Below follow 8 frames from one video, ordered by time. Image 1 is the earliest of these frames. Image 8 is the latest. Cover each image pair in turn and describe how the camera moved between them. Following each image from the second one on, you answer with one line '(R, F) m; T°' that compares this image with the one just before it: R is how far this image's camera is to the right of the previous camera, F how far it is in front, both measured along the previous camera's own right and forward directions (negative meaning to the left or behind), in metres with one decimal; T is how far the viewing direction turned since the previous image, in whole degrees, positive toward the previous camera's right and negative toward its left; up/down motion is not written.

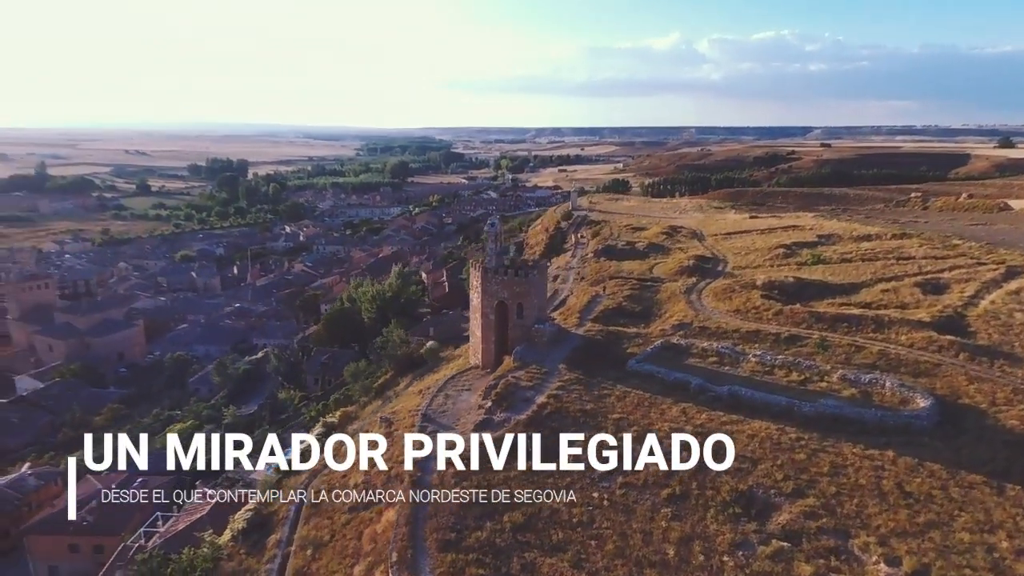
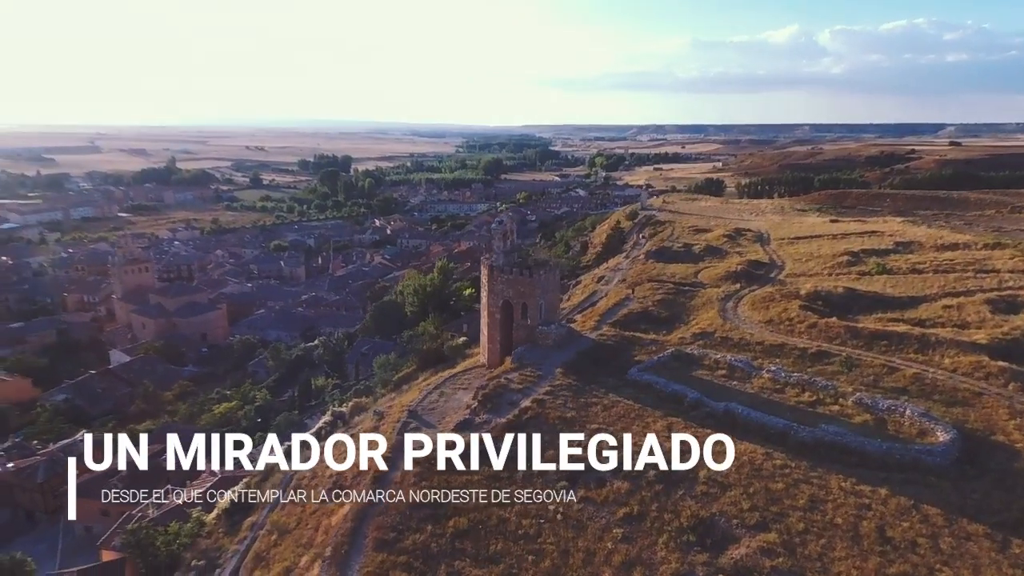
(+3.6, +0.8) m; -9°
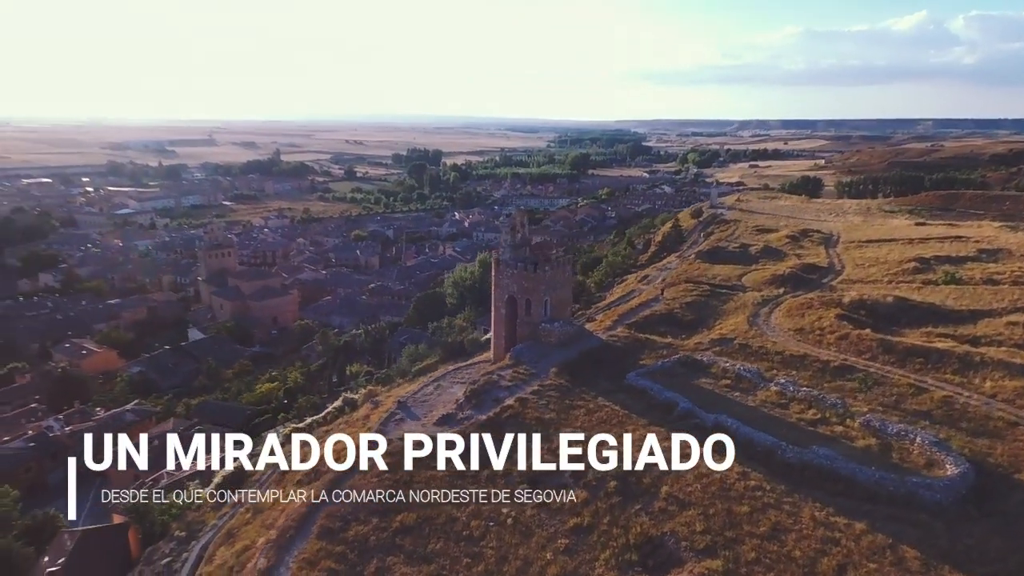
(+3.3, +0.8) m; -8°
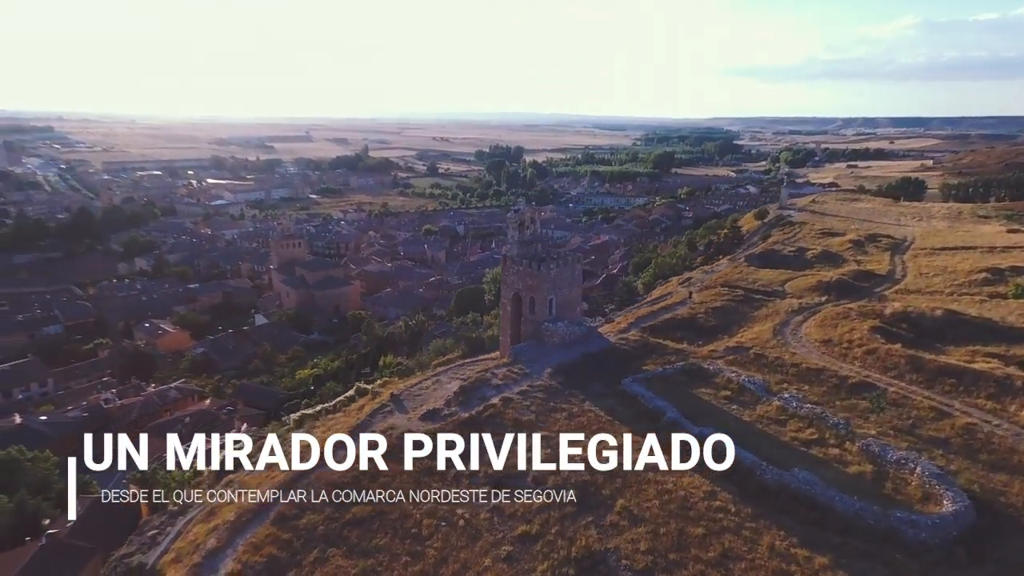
(+3.0, +0.7) m; -8°
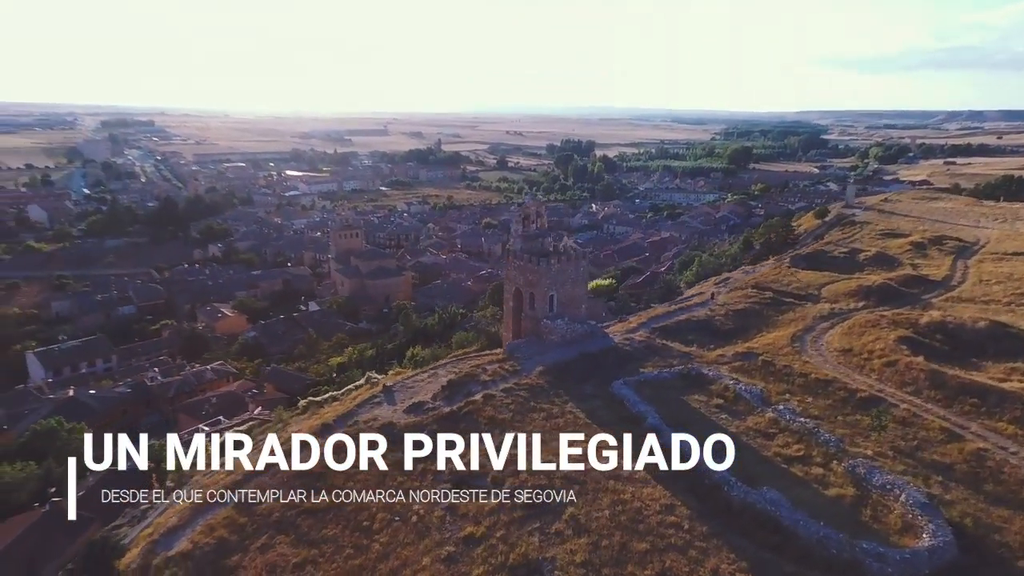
(+2.7, +0.6) m; -7°
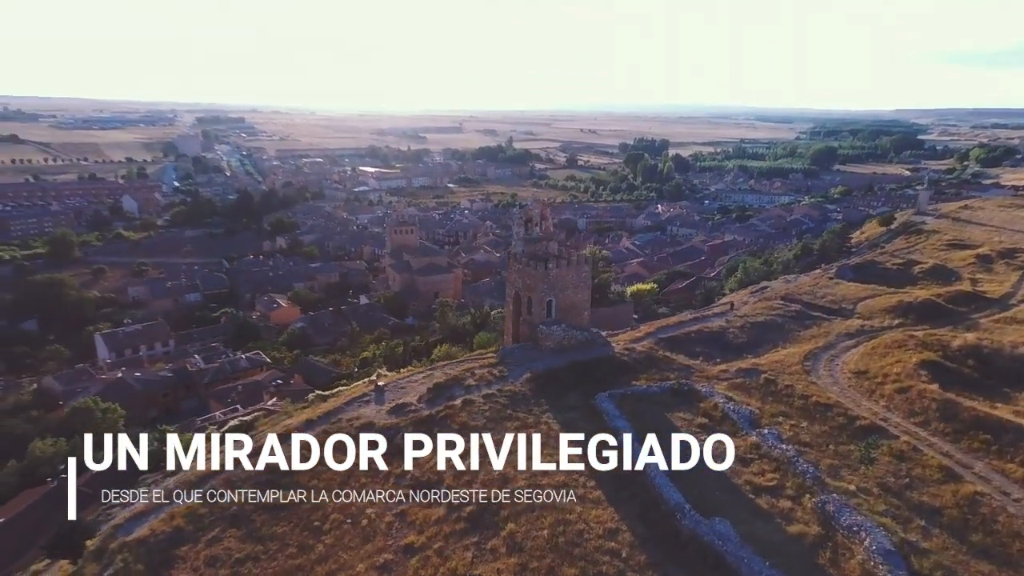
(+2.7, +0.6) m; -7°
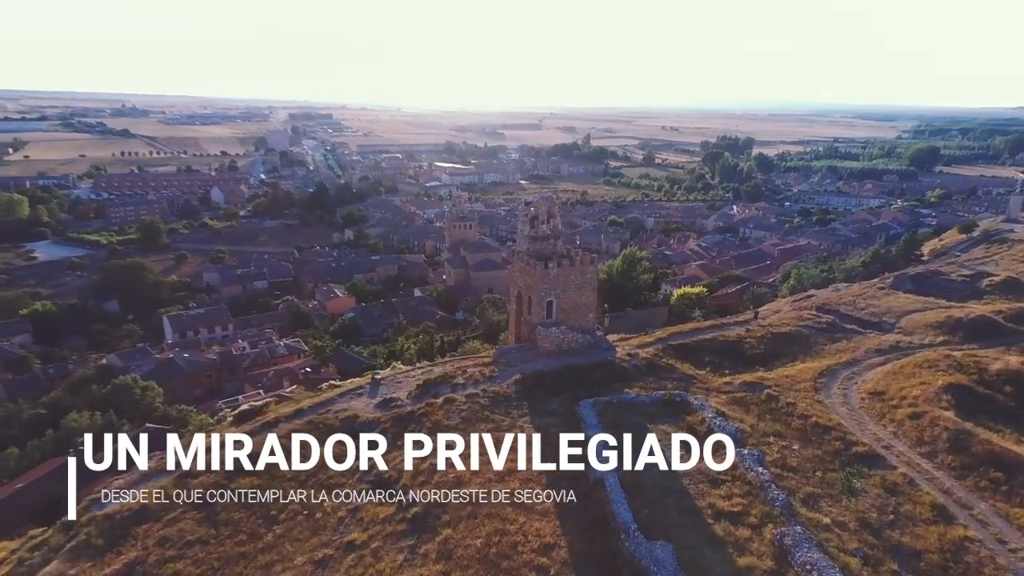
(+2.7, +0.7) m; -7°
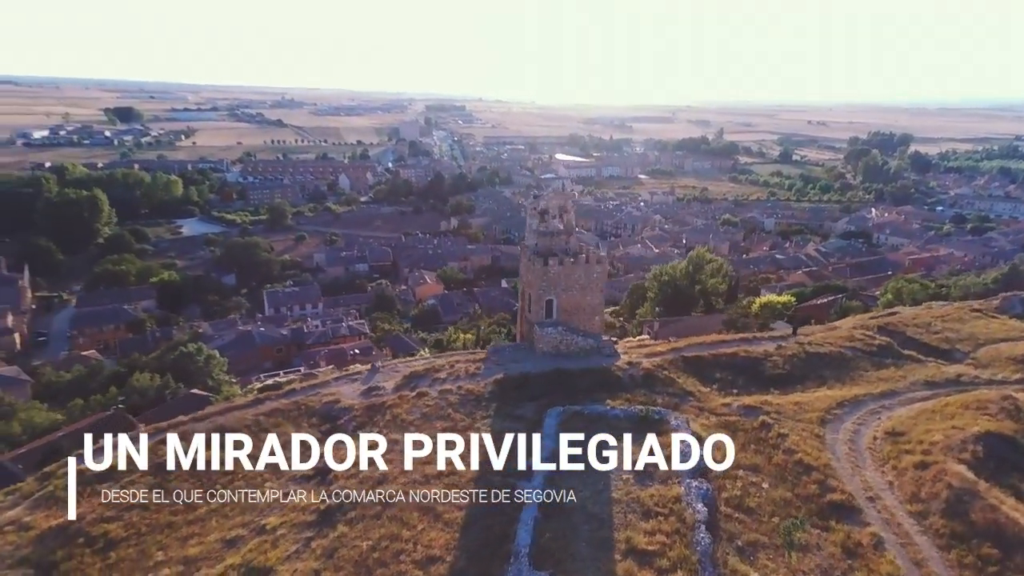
(+4.2, +1.3) m; -11°
